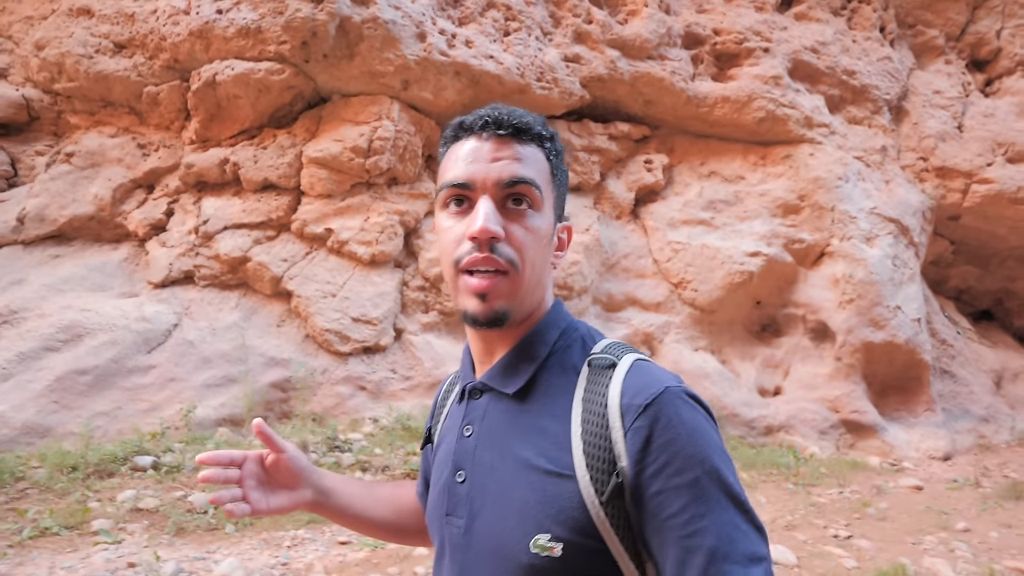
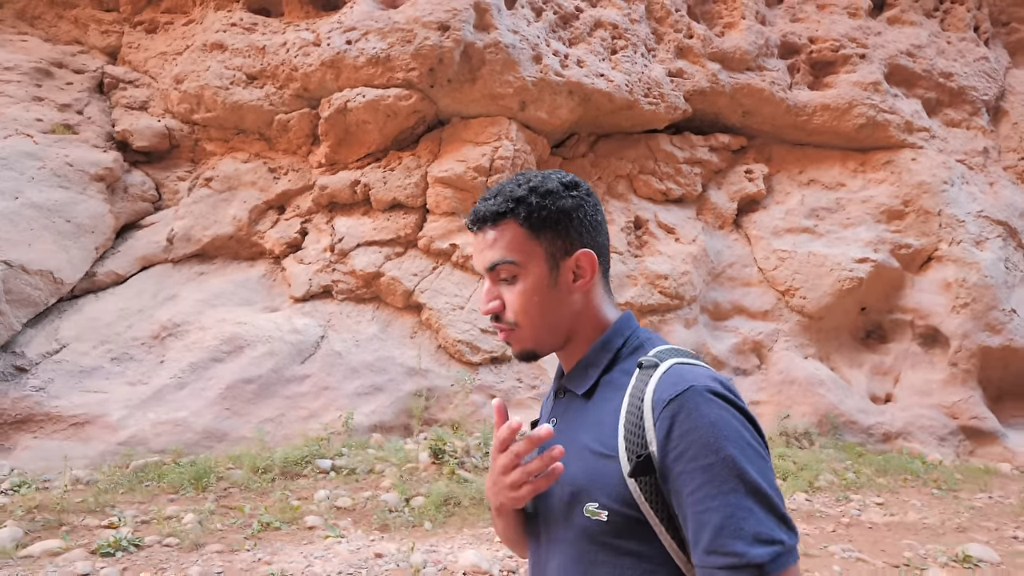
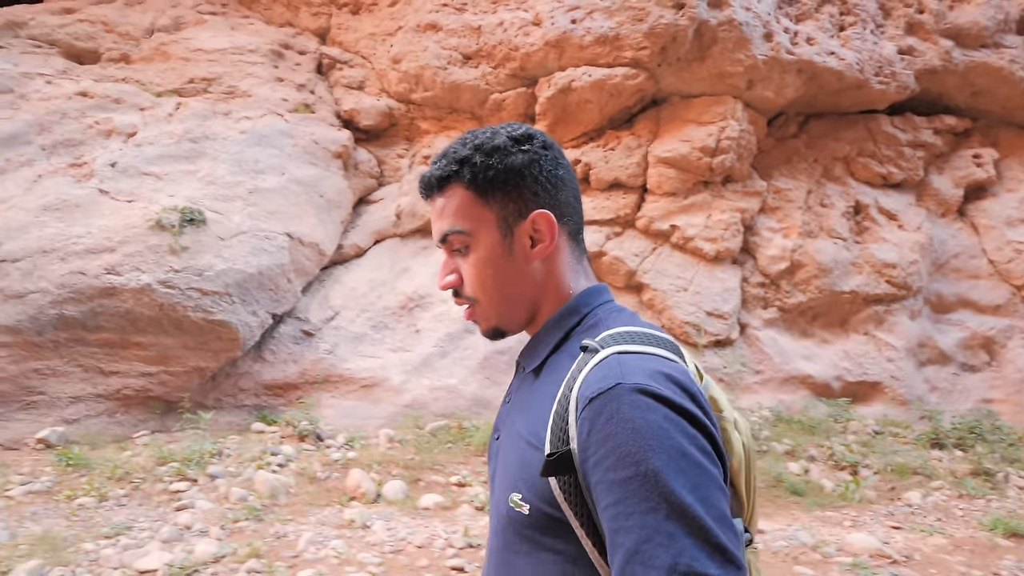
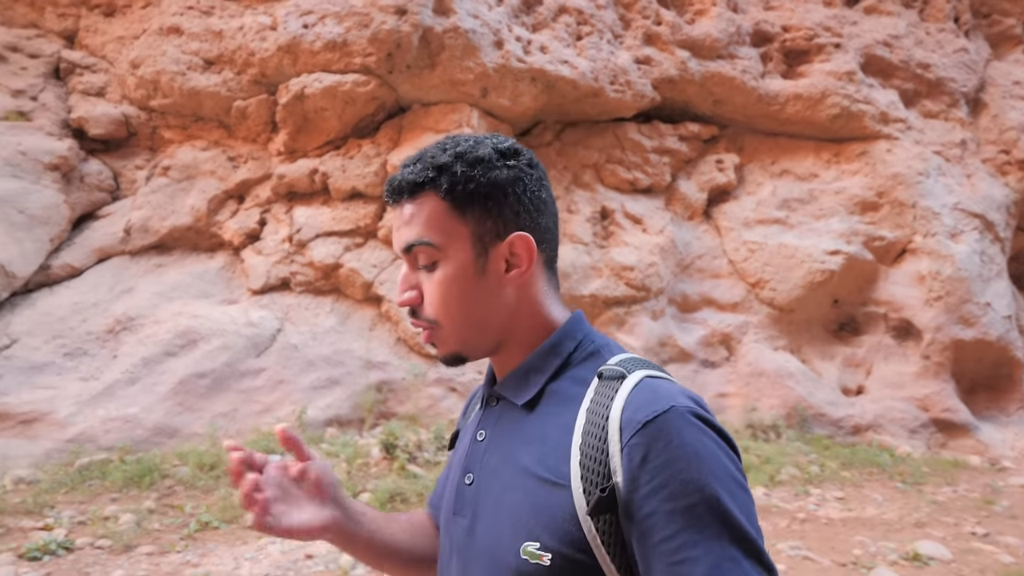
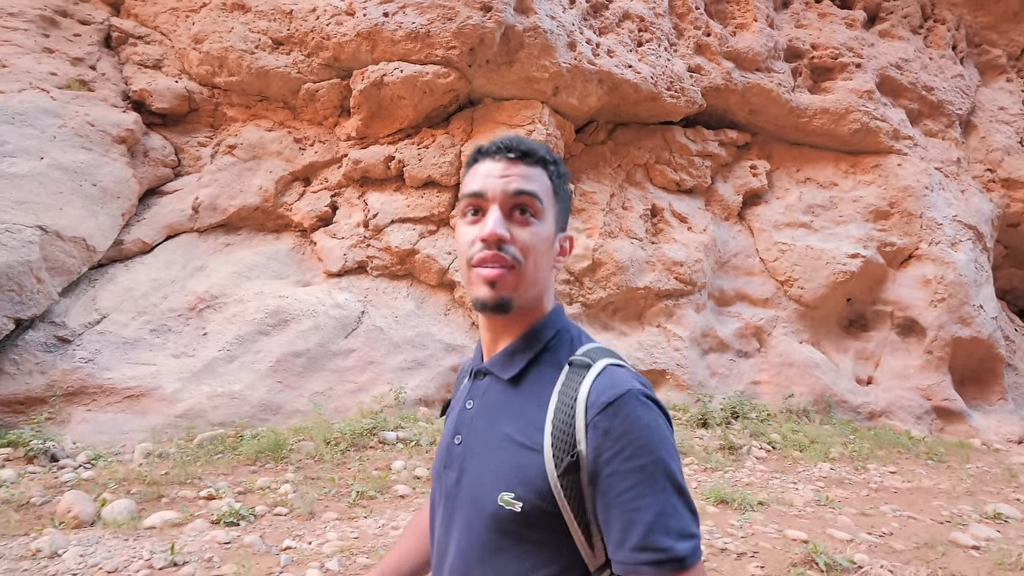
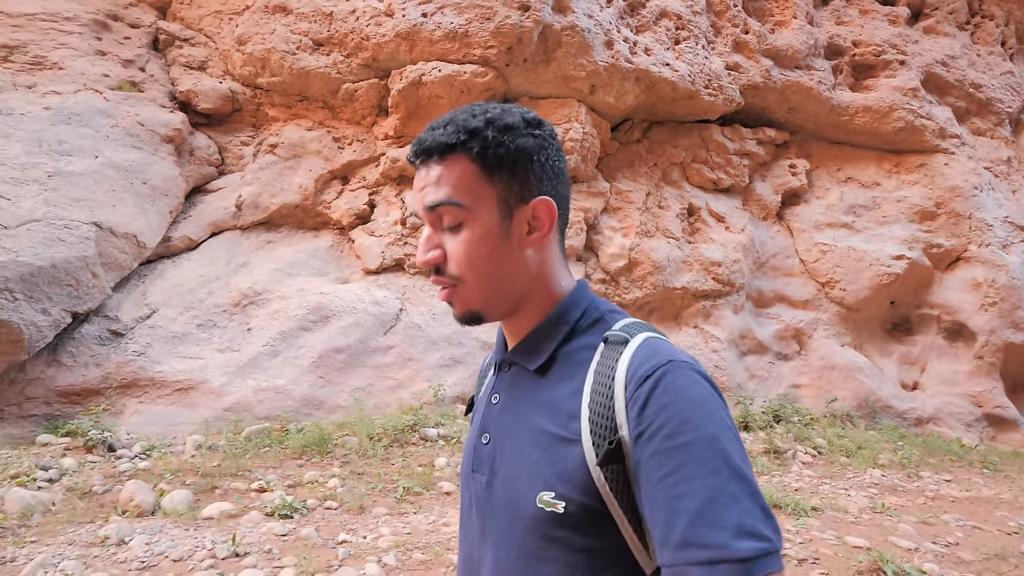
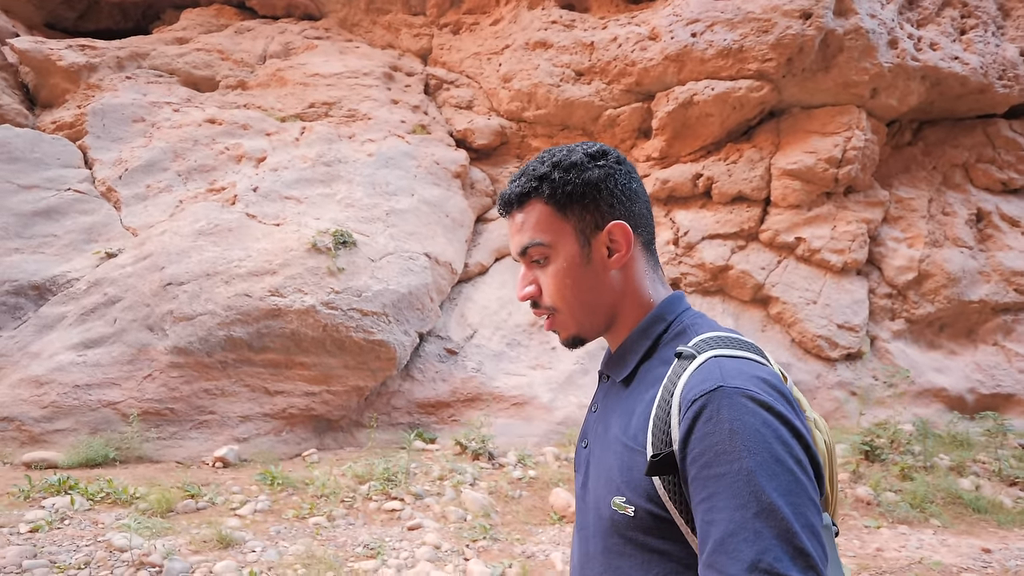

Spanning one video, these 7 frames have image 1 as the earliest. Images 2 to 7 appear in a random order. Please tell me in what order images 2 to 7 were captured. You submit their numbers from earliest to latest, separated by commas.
4, 2, 5, 6, 3, 7
